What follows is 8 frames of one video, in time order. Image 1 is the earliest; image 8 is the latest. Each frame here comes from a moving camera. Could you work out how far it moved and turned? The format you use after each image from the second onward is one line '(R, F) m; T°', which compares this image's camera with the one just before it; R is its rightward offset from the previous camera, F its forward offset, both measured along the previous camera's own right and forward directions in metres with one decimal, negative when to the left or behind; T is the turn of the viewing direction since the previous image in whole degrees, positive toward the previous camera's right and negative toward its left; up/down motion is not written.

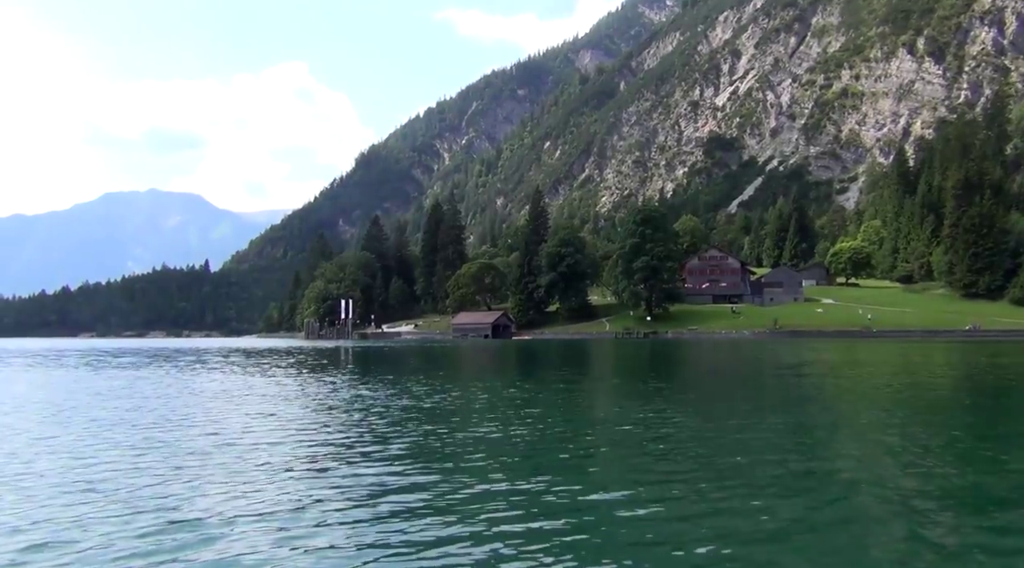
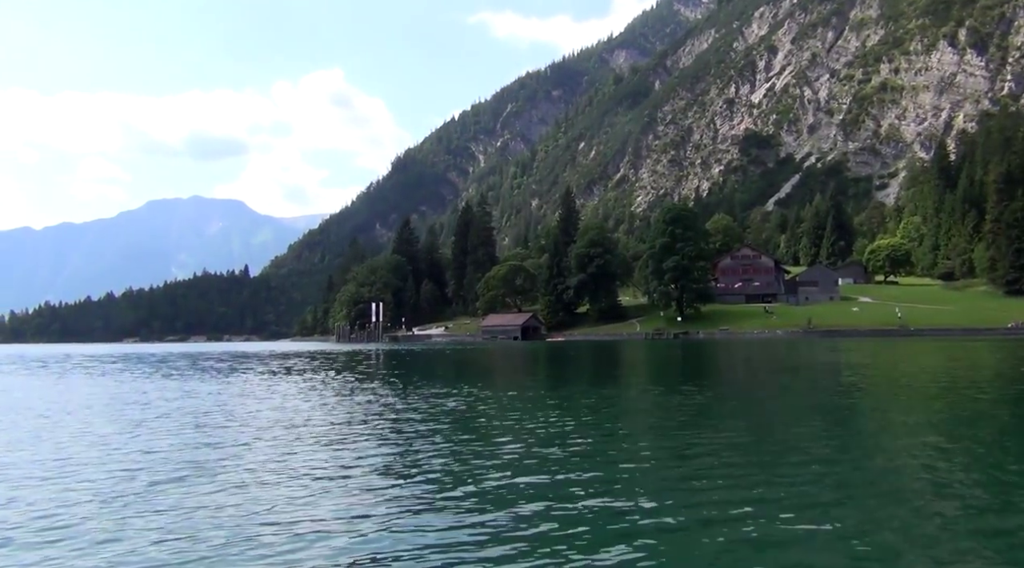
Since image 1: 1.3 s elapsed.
(+1.5, +0.8) m; -3°
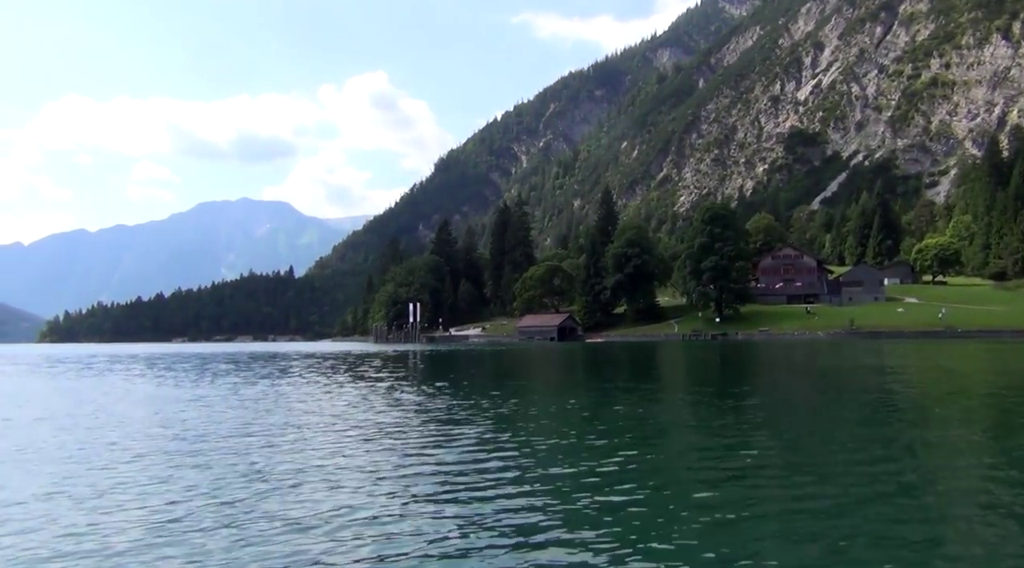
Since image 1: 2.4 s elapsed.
(+1.3, +0.7) m; -3°
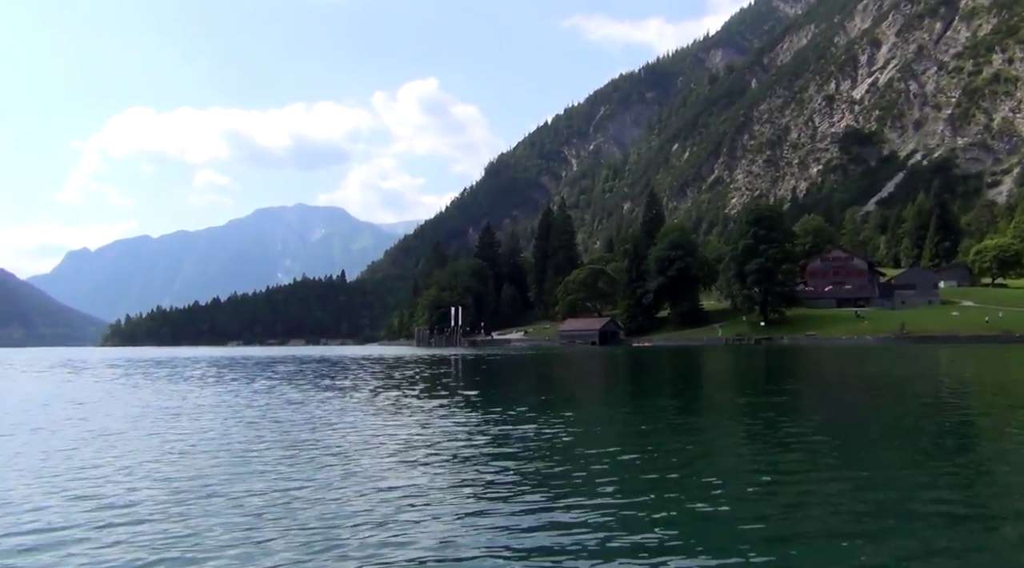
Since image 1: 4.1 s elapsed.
(+1.9, +1.1) m; -3°
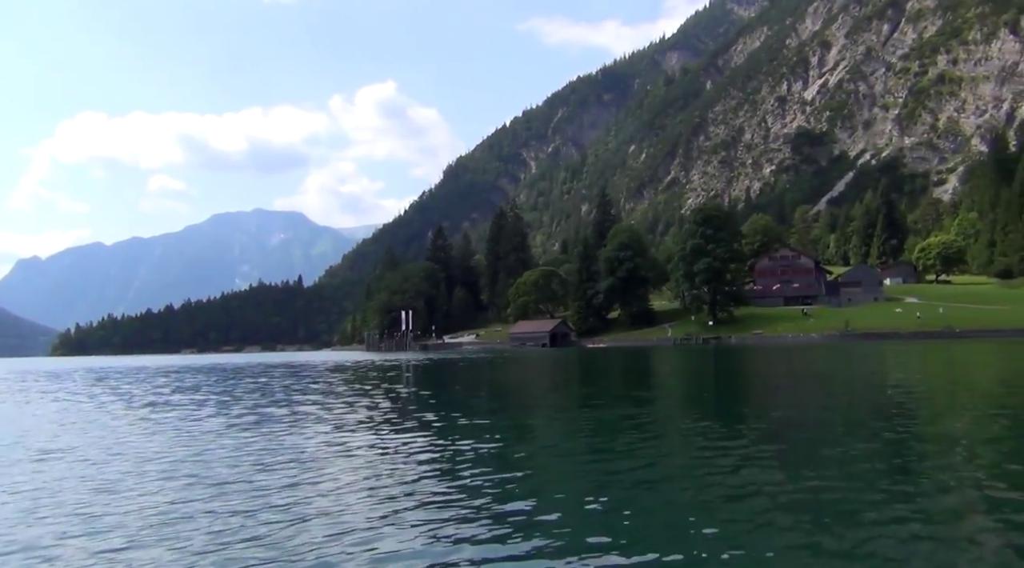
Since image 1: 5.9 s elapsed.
(+2.0, +0.6) m; +2°
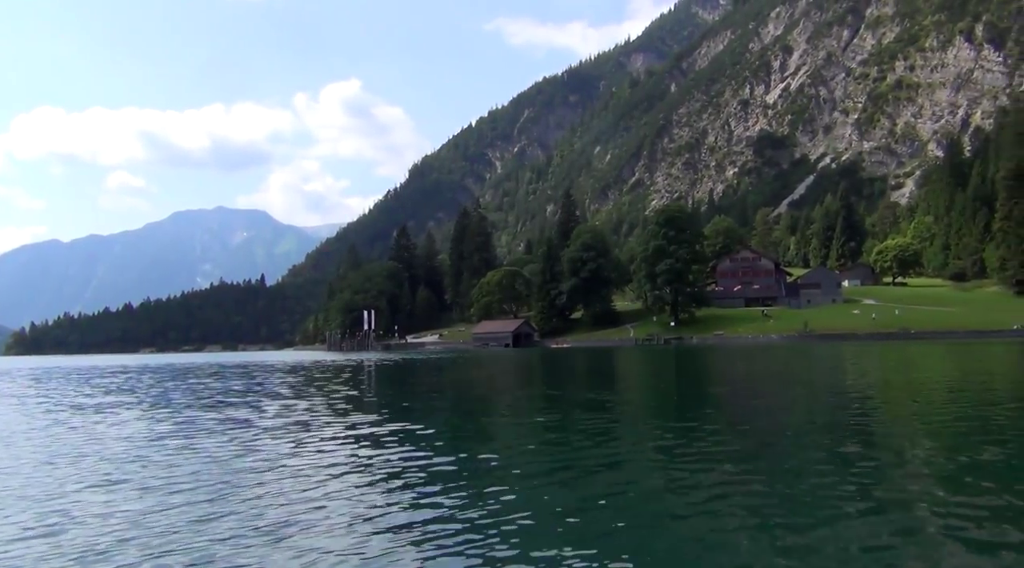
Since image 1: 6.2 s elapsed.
(+0.3, 0.0) m; +2°
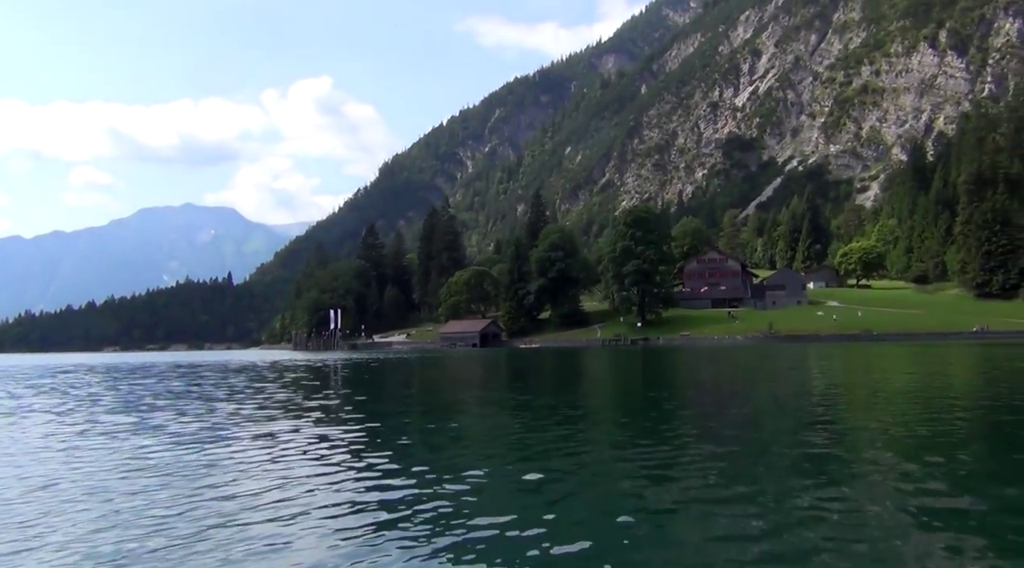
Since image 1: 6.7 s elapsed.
(+0.5, +0.2) m; +2°
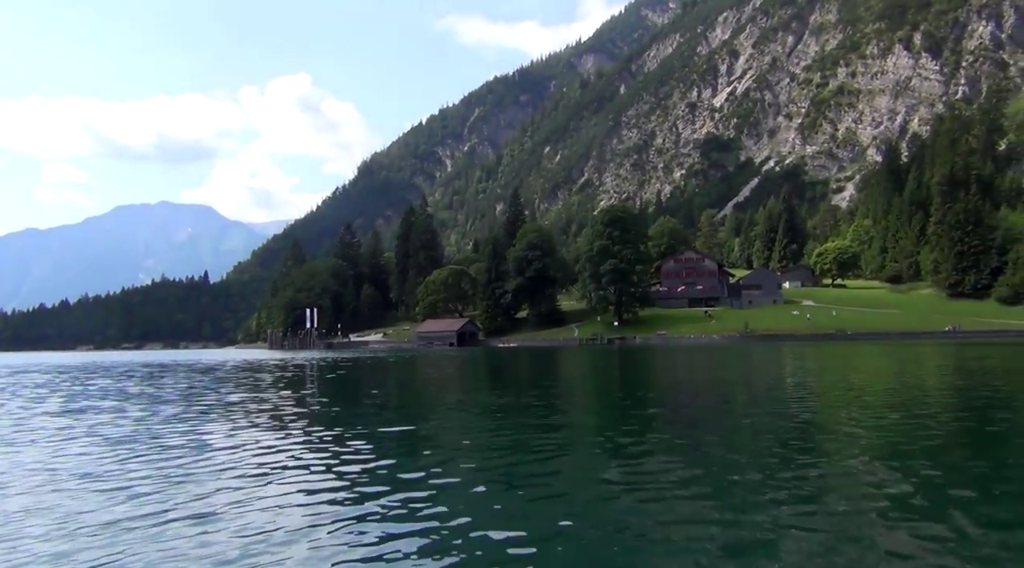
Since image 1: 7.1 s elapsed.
(+0.3, +0.1) m; +1°
